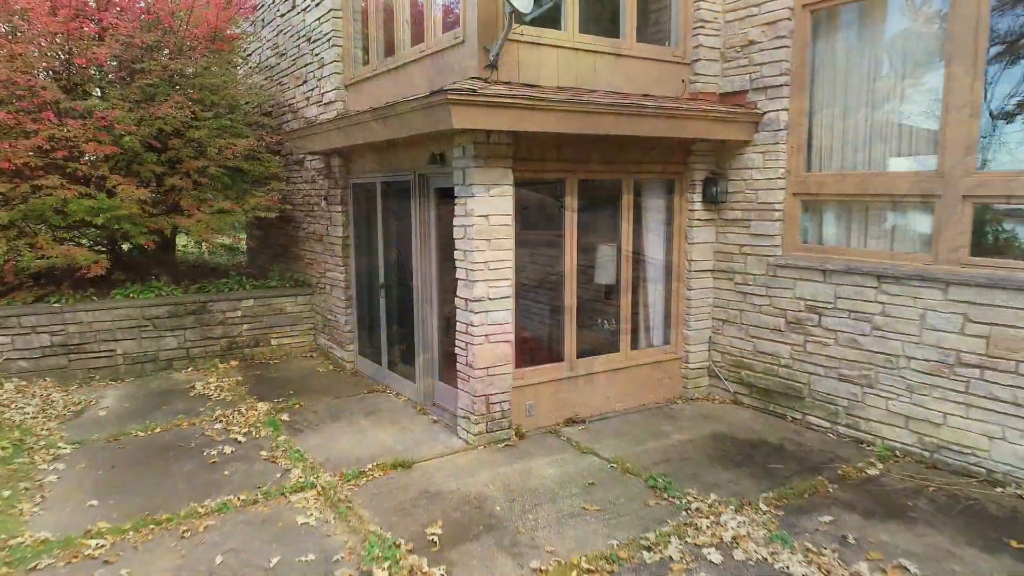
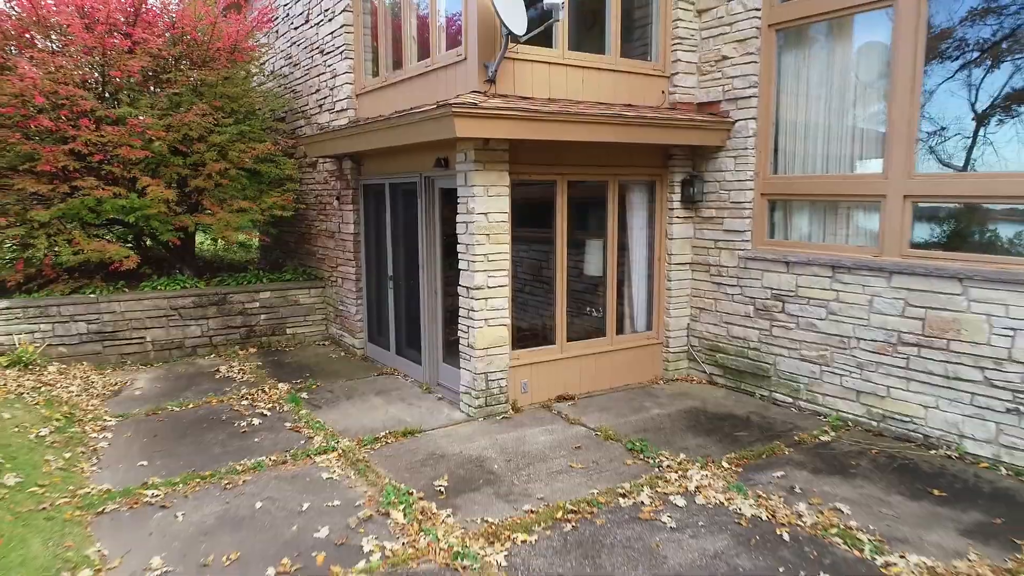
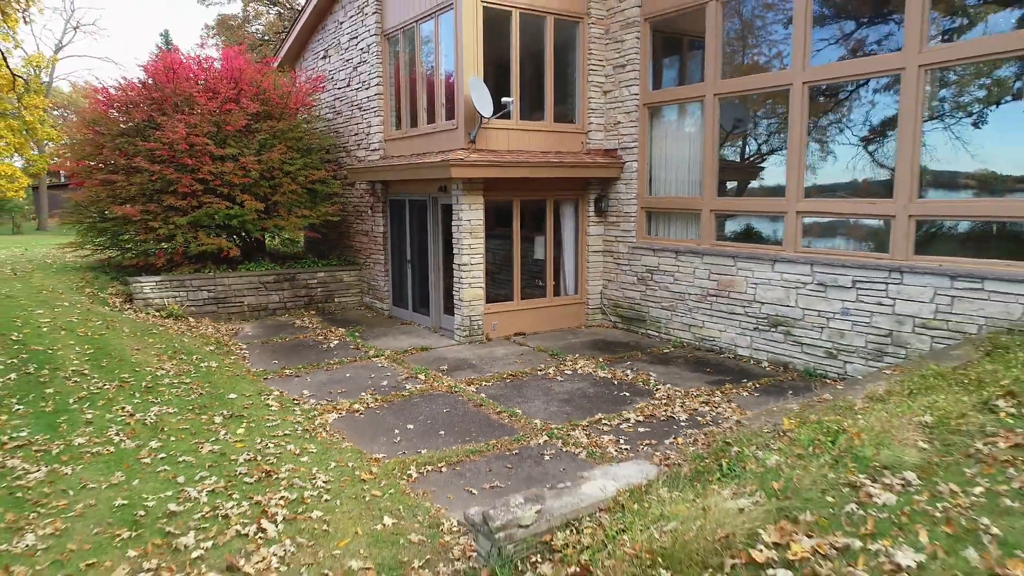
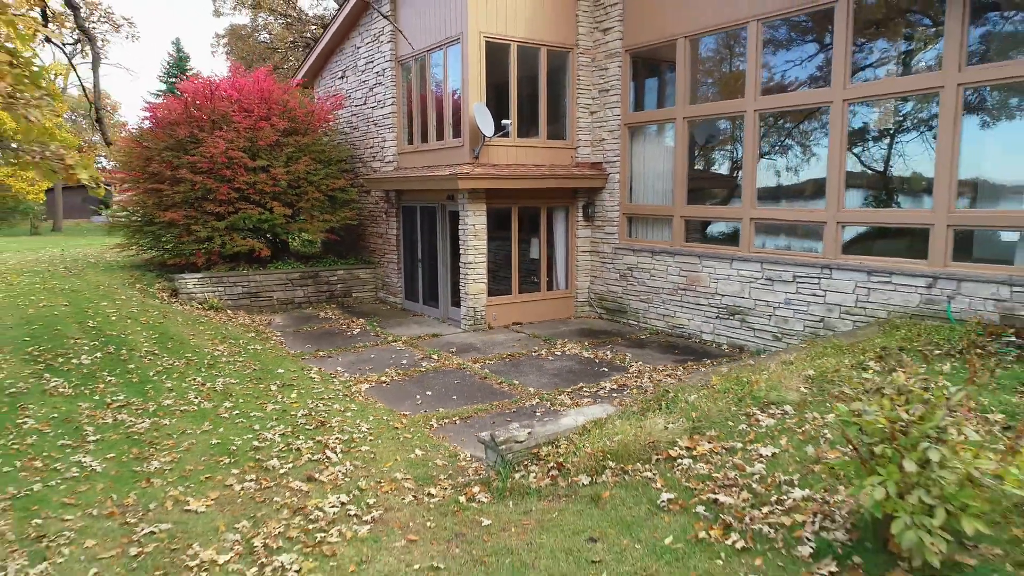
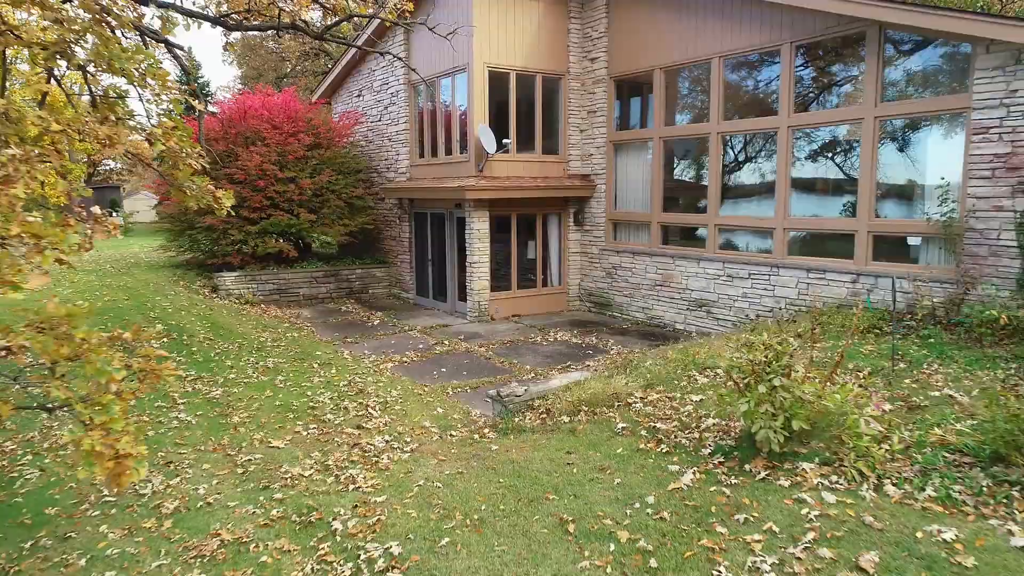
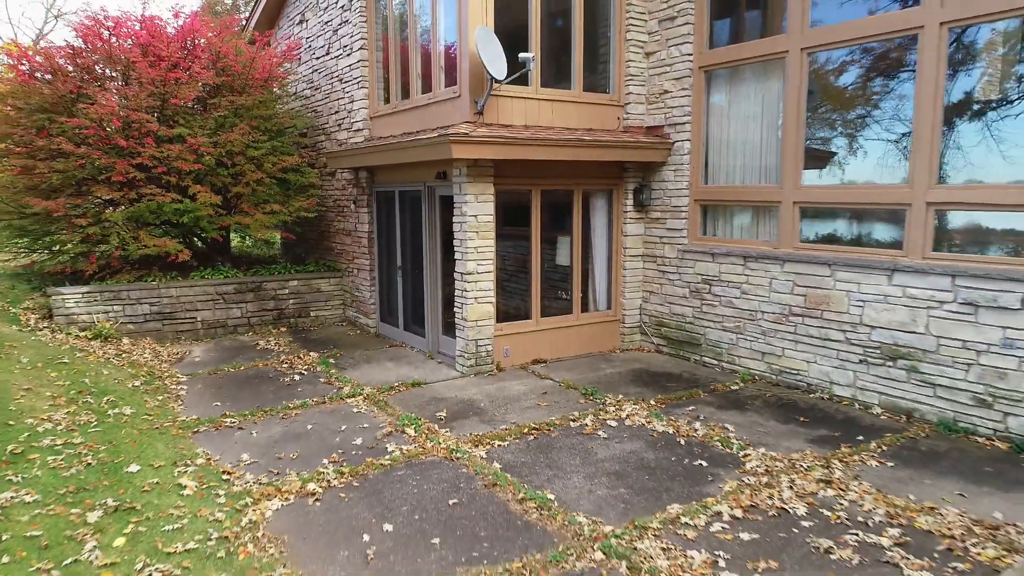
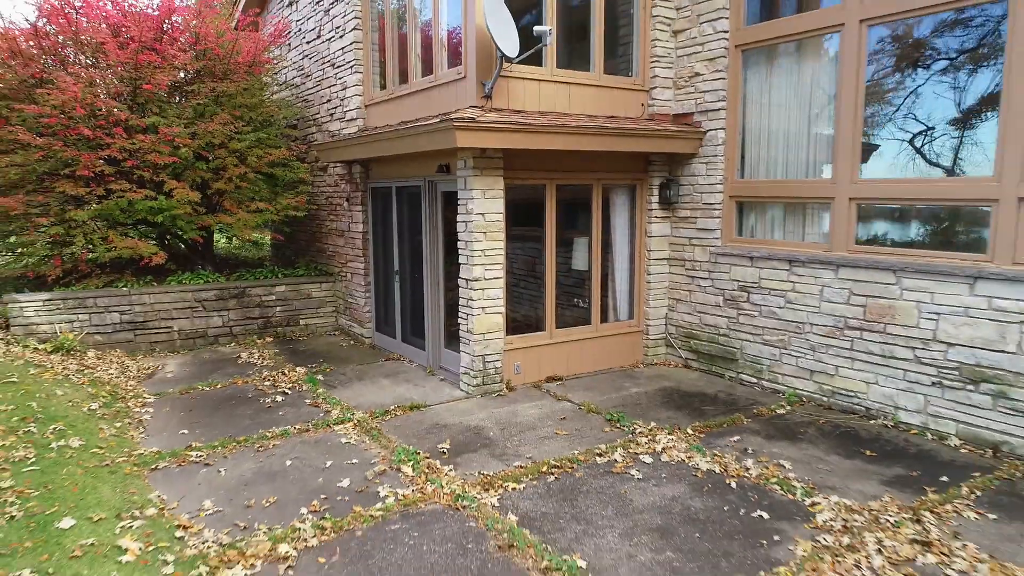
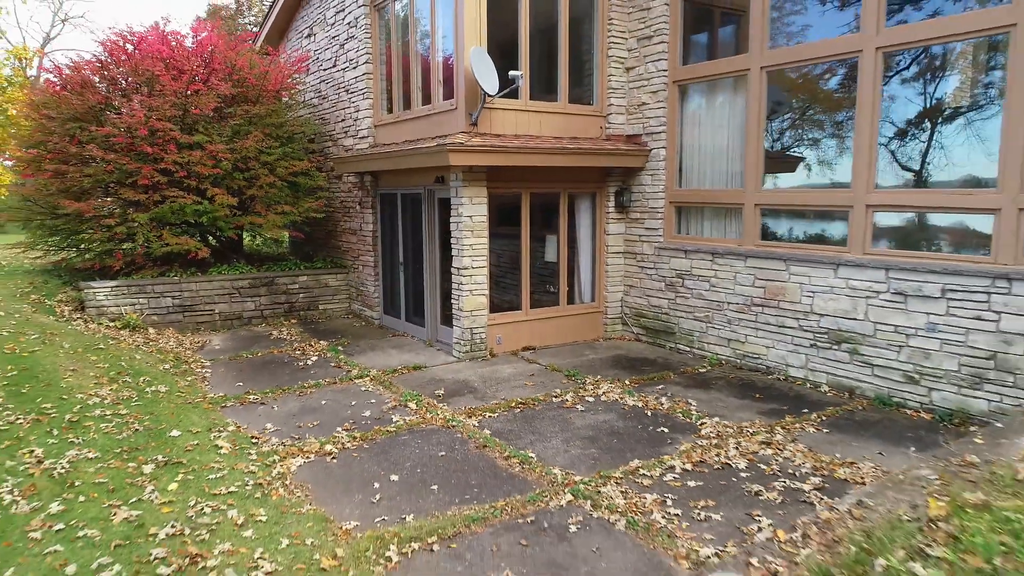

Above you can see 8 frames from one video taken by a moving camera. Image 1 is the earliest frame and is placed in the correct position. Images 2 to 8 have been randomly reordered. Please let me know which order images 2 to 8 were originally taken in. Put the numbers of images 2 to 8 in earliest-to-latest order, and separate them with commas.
2, 7, 6, 8, 3, 4, 5
